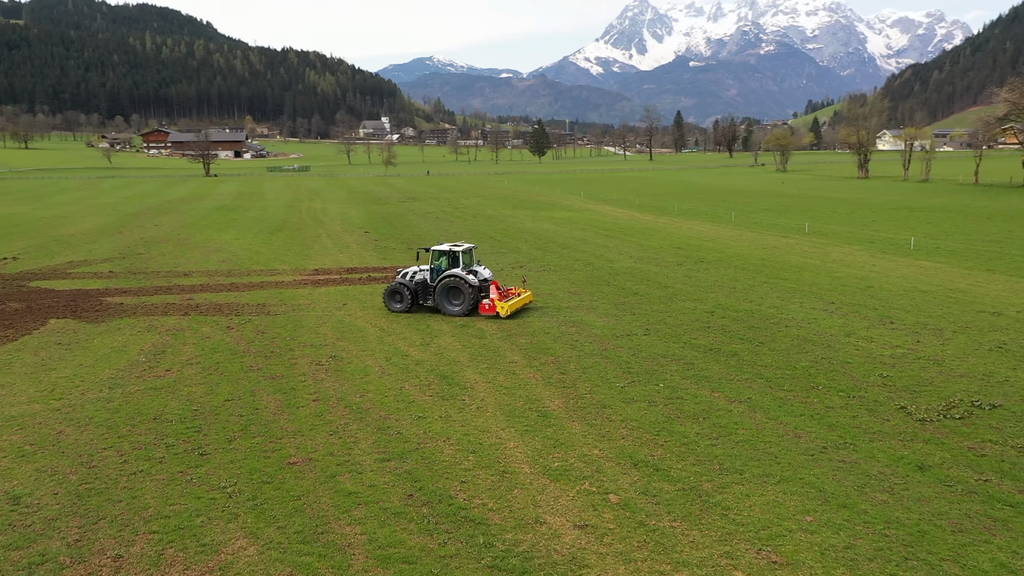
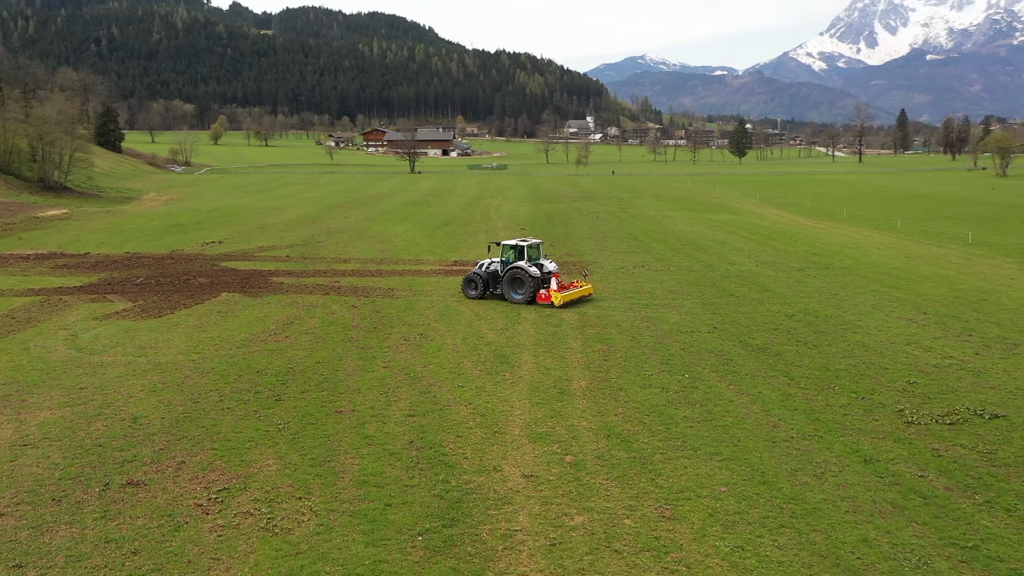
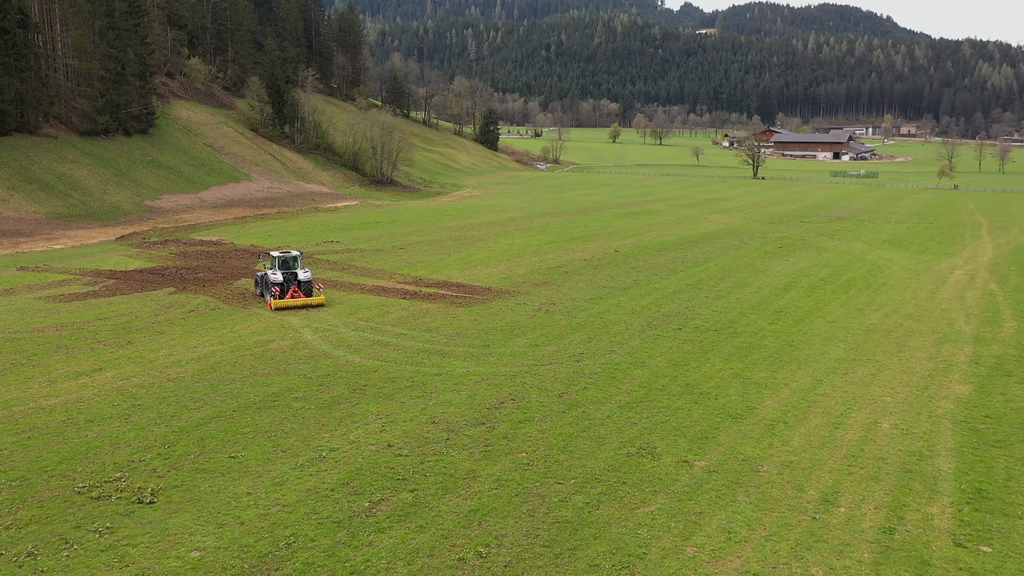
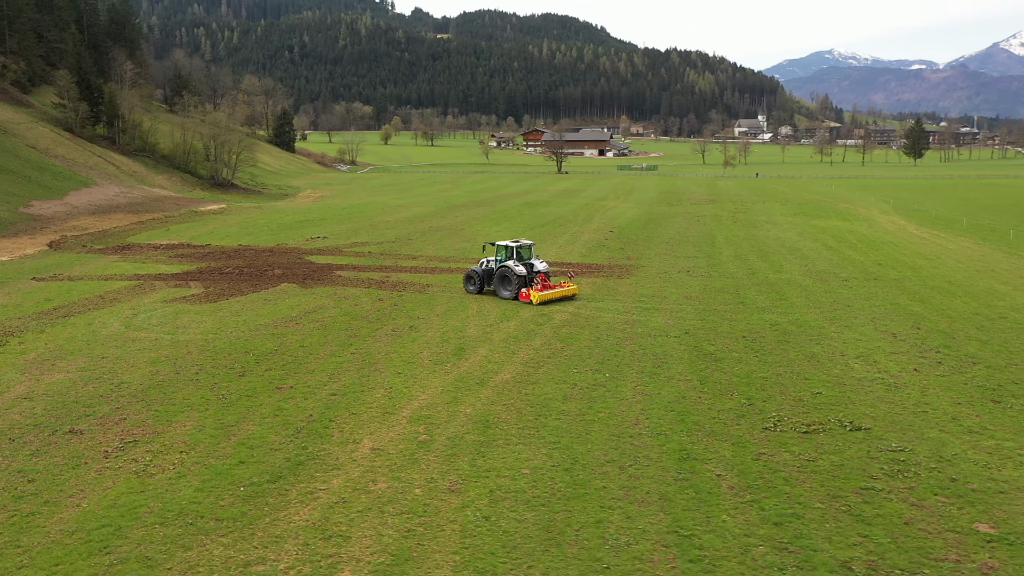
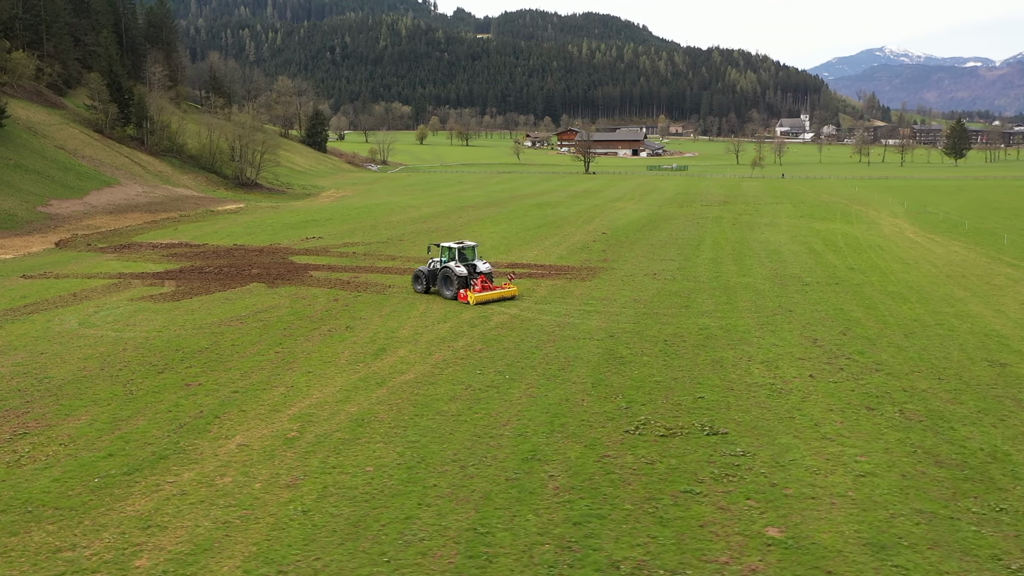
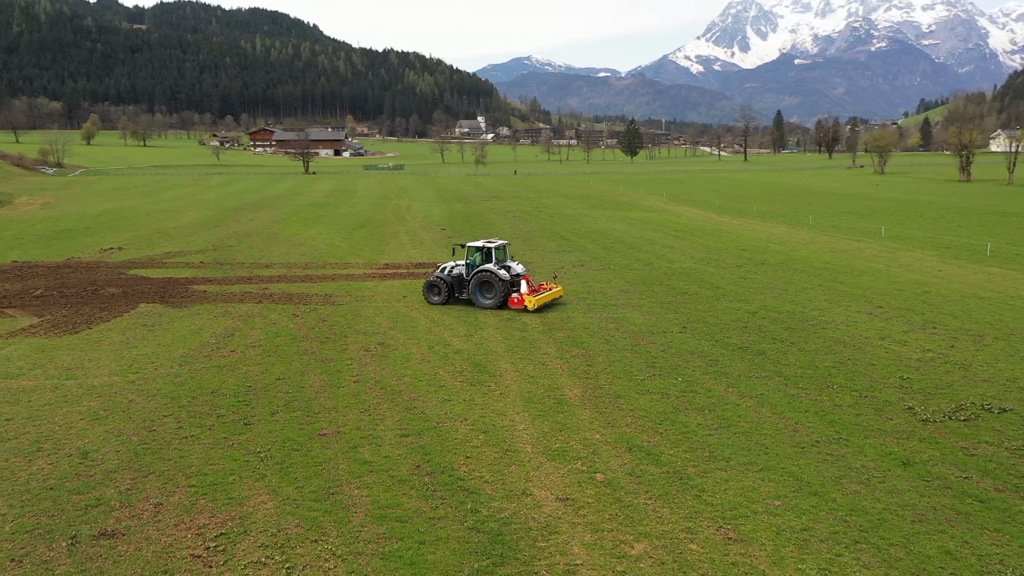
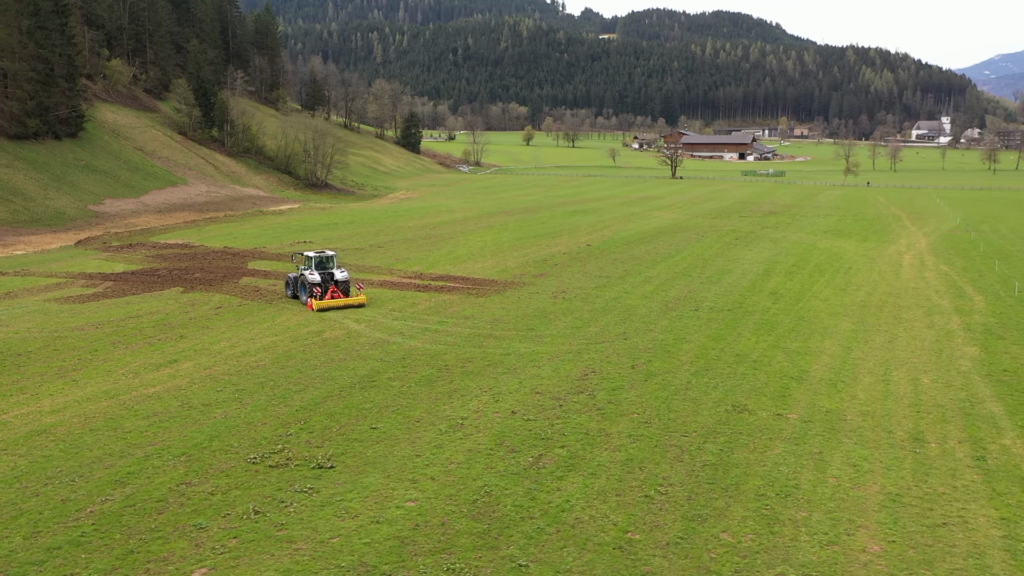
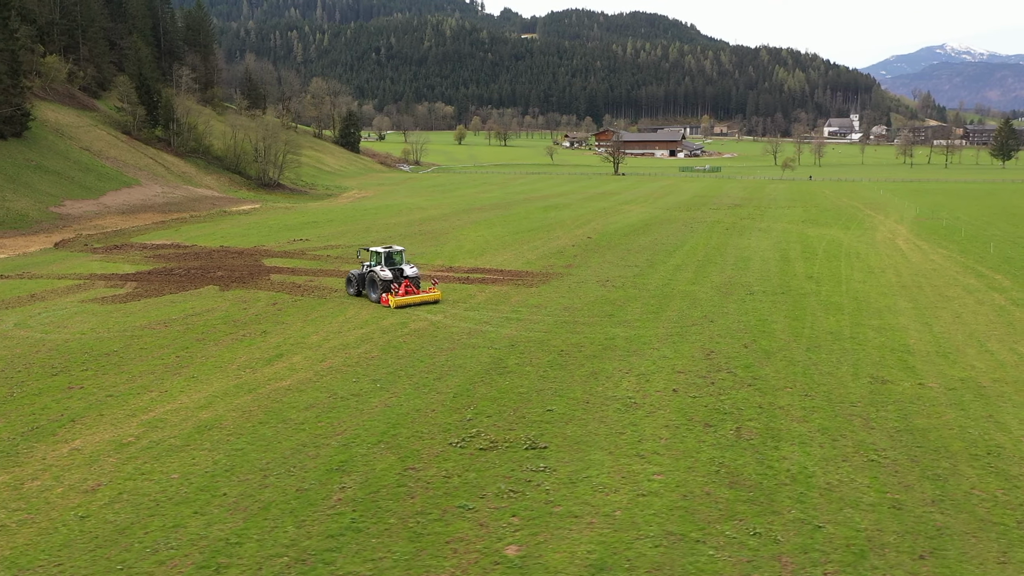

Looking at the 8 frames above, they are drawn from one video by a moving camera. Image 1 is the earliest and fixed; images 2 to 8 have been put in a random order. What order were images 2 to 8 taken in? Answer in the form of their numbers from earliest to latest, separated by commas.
6, 2, 4, 5, 8, 7, 3
